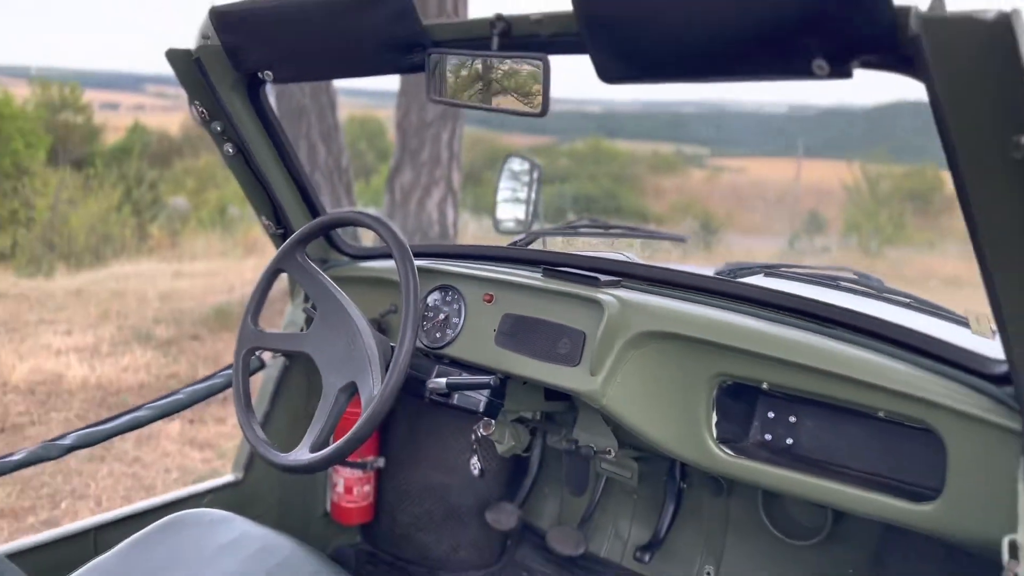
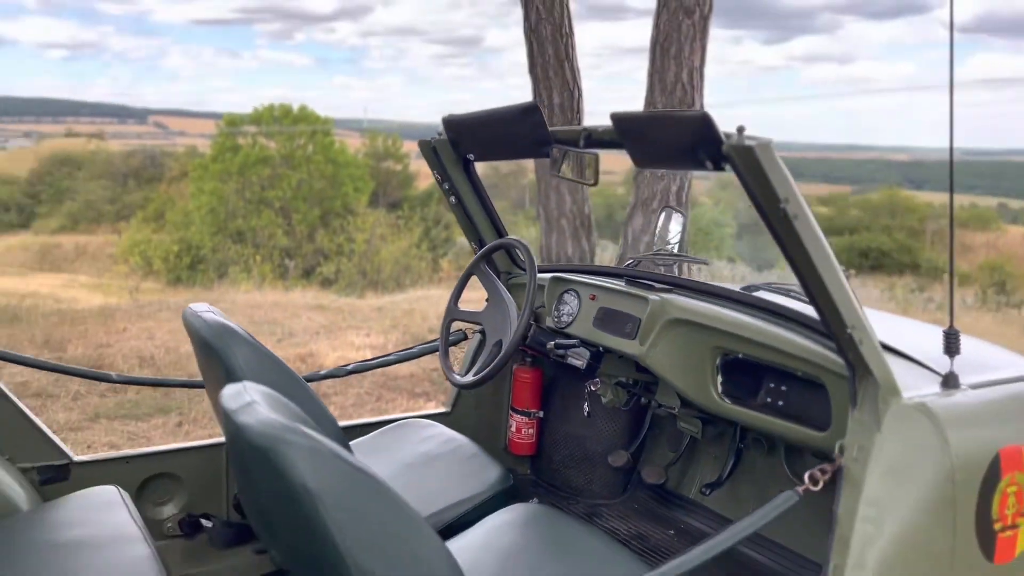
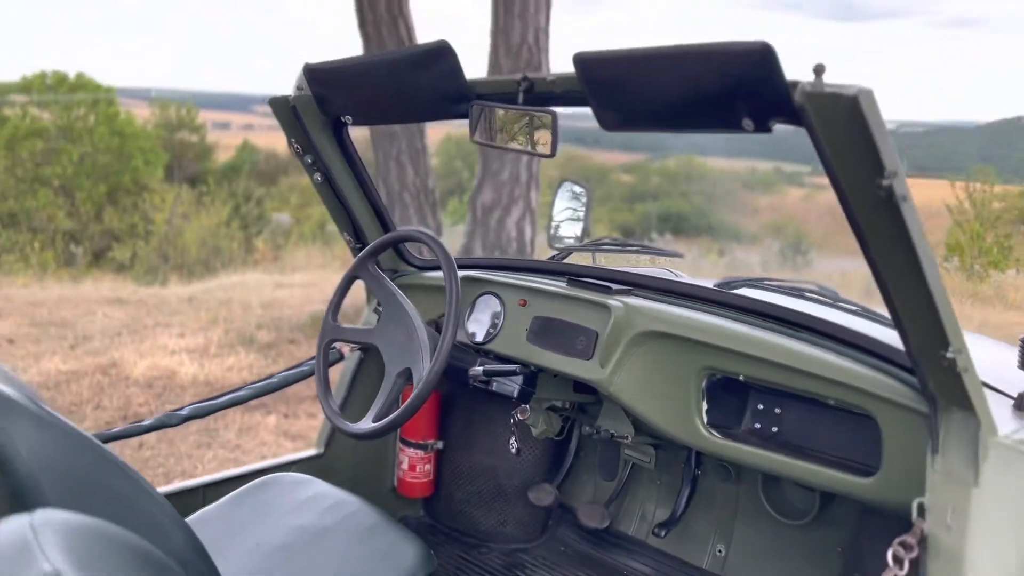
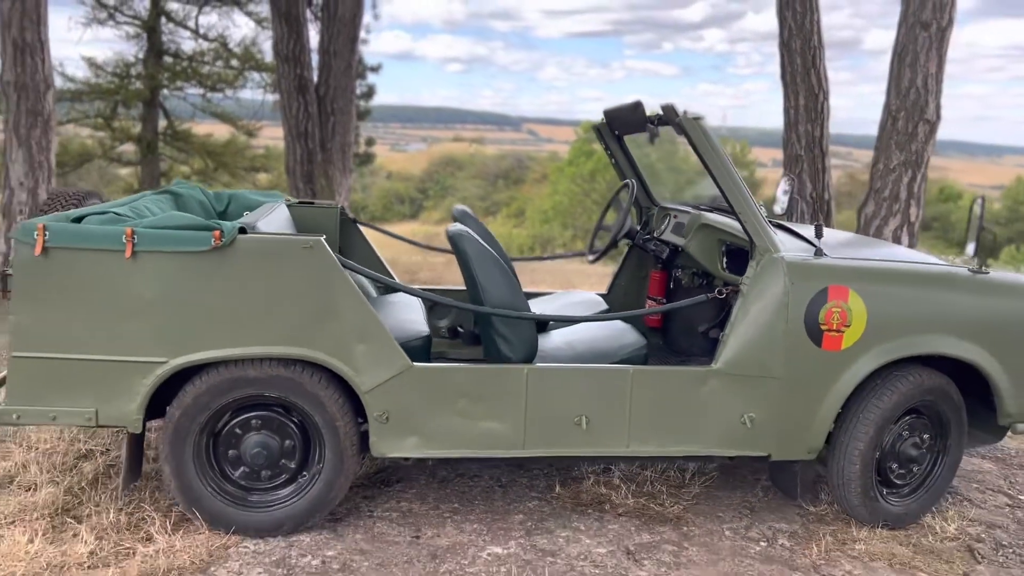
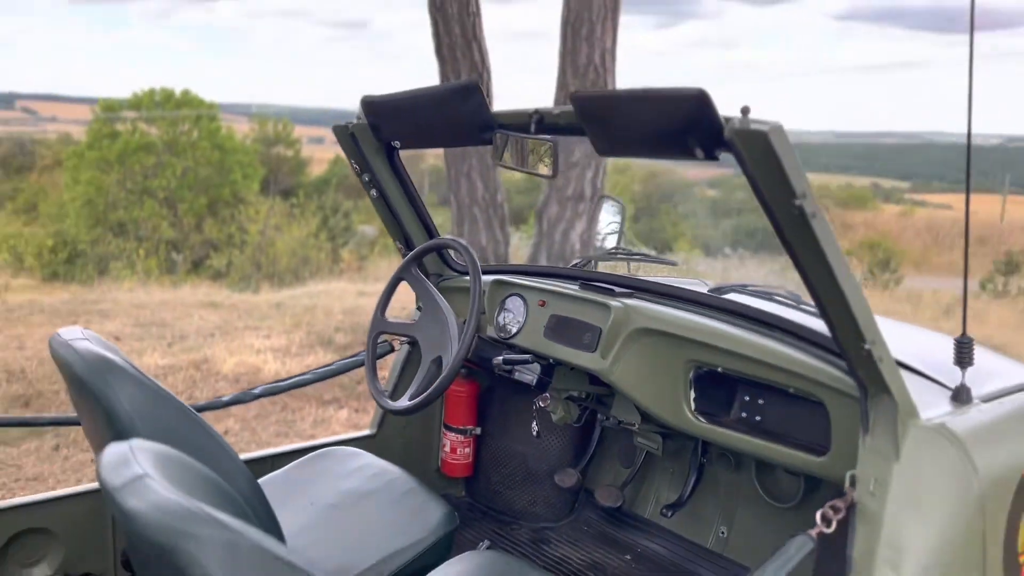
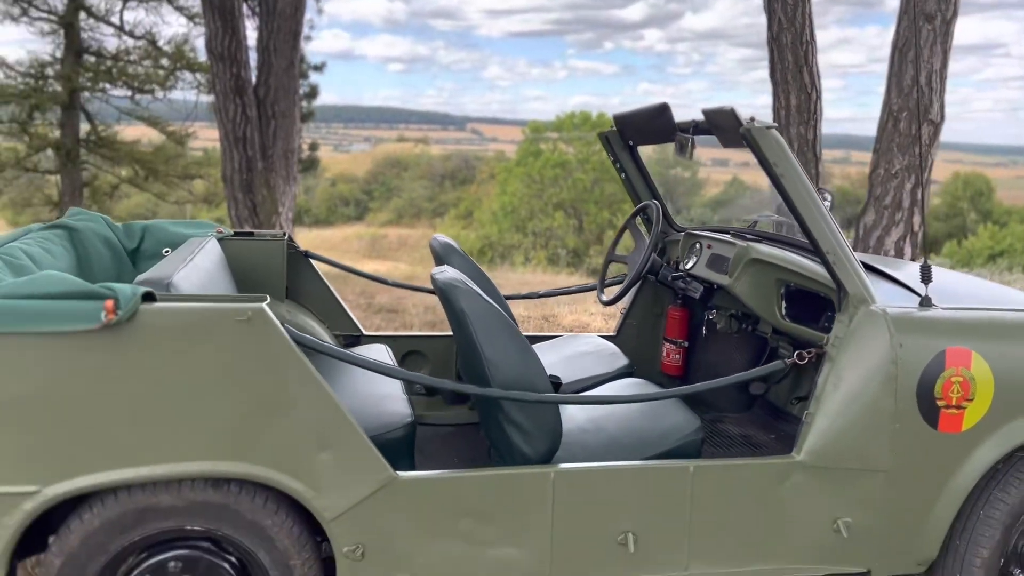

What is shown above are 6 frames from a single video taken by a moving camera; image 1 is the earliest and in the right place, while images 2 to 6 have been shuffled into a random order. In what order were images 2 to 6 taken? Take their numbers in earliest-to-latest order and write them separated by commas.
3, 5, 2, 6, 4
